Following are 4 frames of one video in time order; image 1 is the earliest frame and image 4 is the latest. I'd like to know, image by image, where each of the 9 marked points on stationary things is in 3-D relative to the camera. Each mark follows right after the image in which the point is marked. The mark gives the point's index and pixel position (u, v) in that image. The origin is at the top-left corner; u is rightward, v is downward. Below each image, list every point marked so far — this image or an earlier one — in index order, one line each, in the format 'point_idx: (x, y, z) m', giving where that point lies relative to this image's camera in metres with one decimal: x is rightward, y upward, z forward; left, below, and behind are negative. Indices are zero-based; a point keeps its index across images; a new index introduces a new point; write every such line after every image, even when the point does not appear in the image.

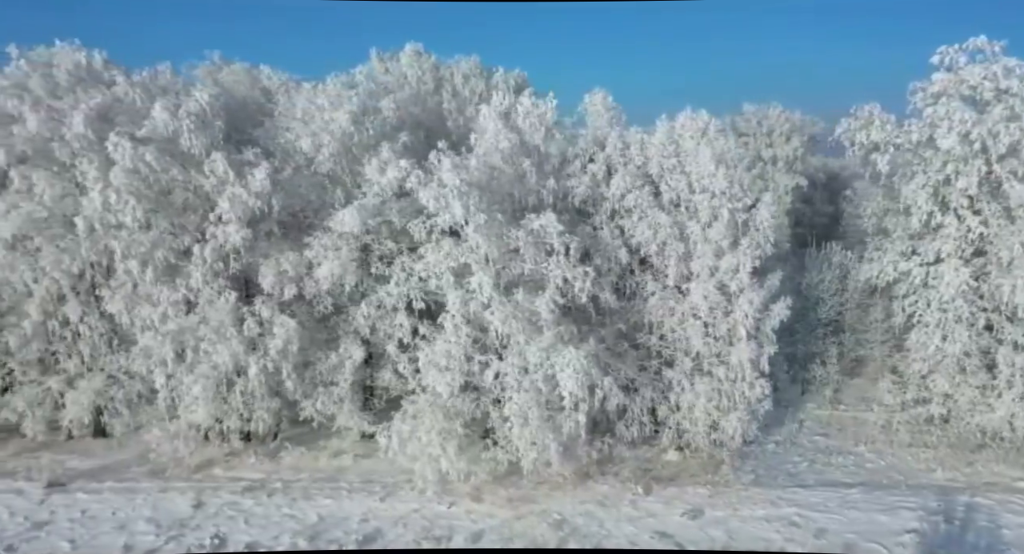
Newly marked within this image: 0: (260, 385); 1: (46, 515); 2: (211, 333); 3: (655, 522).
0: (-3.4, -1.5, +8.4) m
1: (-5.9, -3.0, +7.8) m
2: (-3.9, -0.7, +8.1) m
3: (+1.8, -3.1, +7.7) m
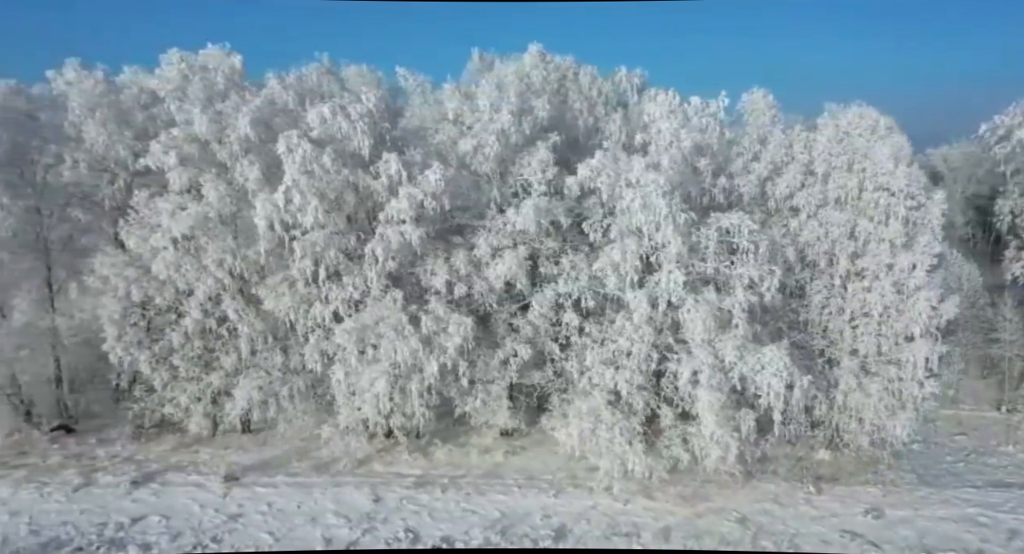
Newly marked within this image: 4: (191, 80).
0: (-1.1, -1.5, +8.5) m
1: (-3.6, -3.0, +8.0) m
2: (-1.6, -0.7, +8.2) m
3: (+4.1, -3.1, +7.7) m
4: (-5.1, +3.1, +9.8) m
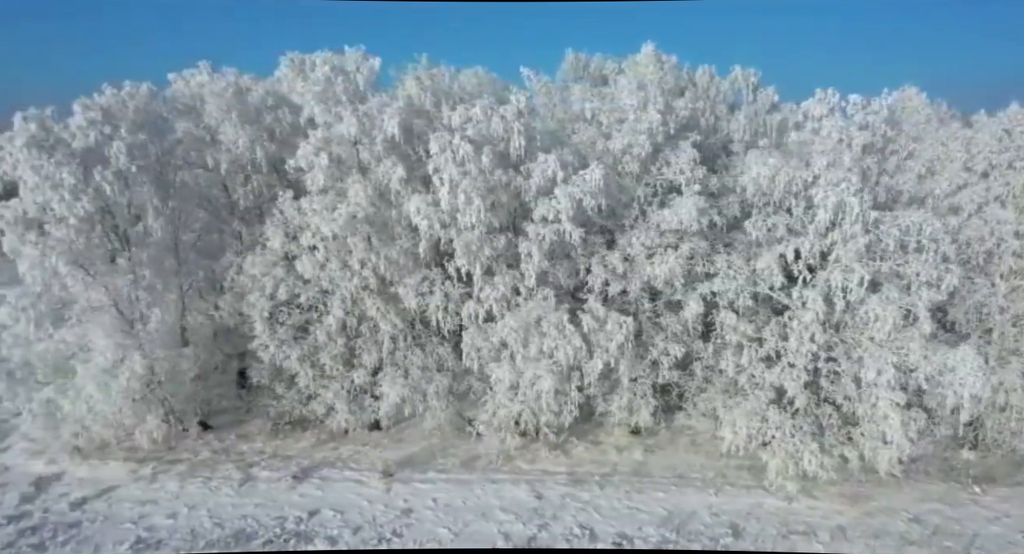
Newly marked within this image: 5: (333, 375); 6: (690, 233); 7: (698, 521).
0: (+1.1, -1.5, +8.6) m
1: (-1.4, -3.0, +8.2) m
2: (+0.5, -0.7, +8.3) m
3: (+6.3, -3.0, +7.6) m
4: (-2.9, +3.1, +9.9) m
5: (-2.9, -1.6, +9.9) m
6: (+2.5, +0.6, +8.6) m
7: (+2.3, -3.1, +7.7) m
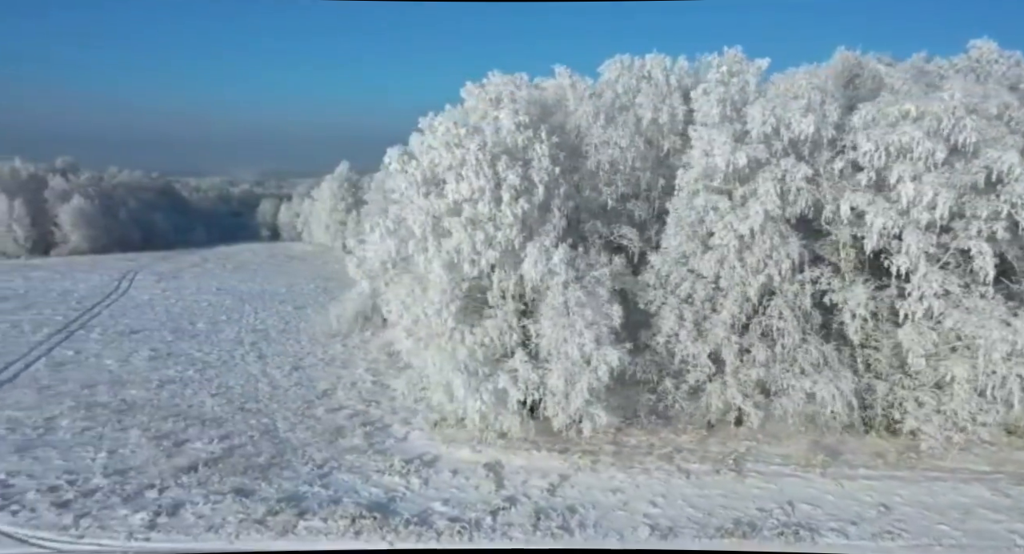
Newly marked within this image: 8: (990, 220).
0: (+7.4, -1.4, +8.5) m
1: (+4.8, -3.0, +8.2) m
2: (+6.8, -0.7, +8.2) m
3: (+12.5, -3.0, +7.1) m
4: (+3.5, +3.2, +10.1) m
5: (+3.5, -1.6, +10.1) m
6: (+8.8, +0.7, +8.4) m
7: (+8.6, -3.1, +7.5) m
8: (+6.8, +0.8, +8.7) m
